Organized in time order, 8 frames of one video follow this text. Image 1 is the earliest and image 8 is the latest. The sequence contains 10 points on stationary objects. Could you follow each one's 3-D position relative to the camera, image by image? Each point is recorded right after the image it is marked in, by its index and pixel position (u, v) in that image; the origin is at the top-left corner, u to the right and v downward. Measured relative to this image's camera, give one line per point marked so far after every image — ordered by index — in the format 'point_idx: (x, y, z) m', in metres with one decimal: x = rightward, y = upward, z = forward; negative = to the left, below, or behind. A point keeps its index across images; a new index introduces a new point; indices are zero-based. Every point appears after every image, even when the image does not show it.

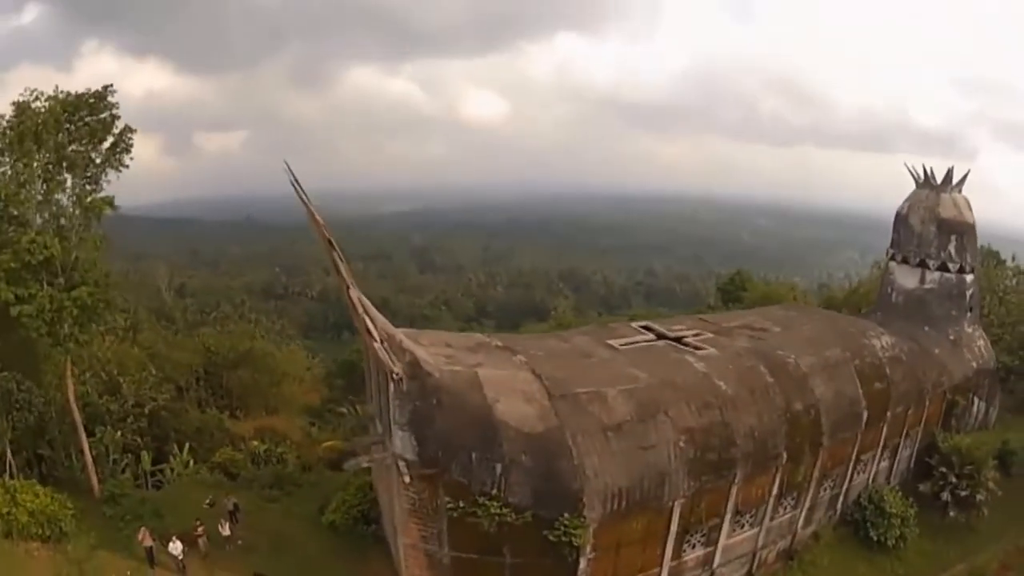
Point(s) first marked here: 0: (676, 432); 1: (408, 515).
0: (+2.9, -2.5, +14.0) m
1: (-1.6, -3.6, +12.6) m
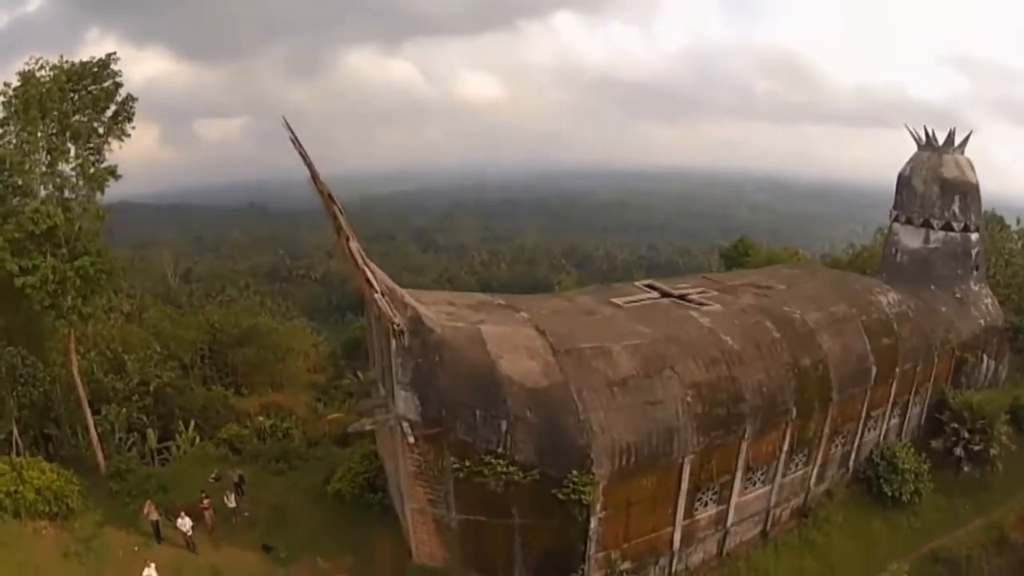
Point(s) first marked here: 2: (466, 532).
0: (+3.0, -1.7, +13.8) m
1: (-1.5, -3.0, +12.4) m
2: (-0.7, -3.9, +12.5) m
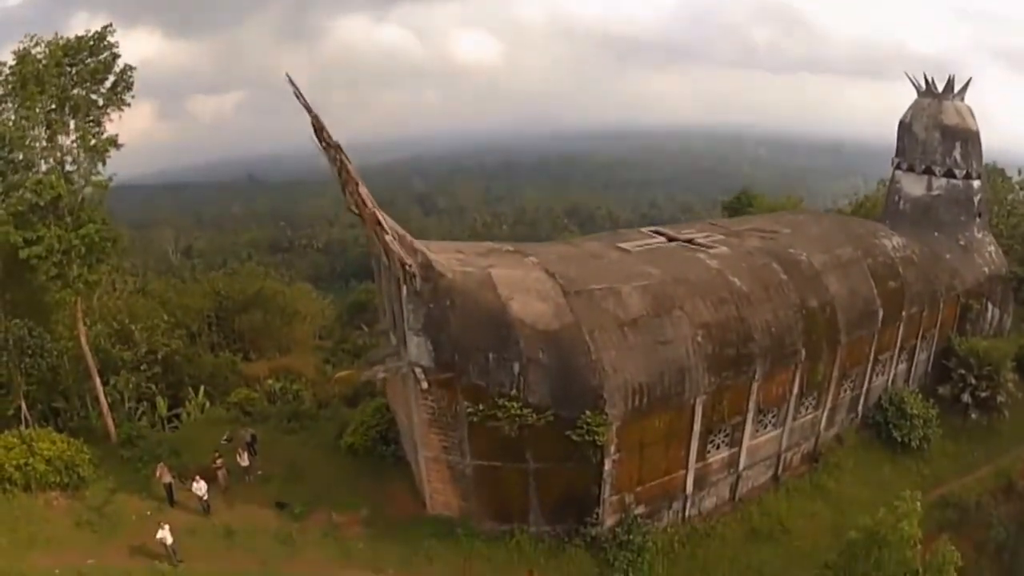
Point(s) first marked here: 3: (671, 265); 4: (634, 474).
0: (+3.2, -0.7, +13.7) m
1: (-1.3, -2.2, +12.4) m
2: (-0.5, -3.0, +12.5) m
3: (+3.1, +0.4, +15.1) m
4: (+2.1, -3.1, +13.2) m
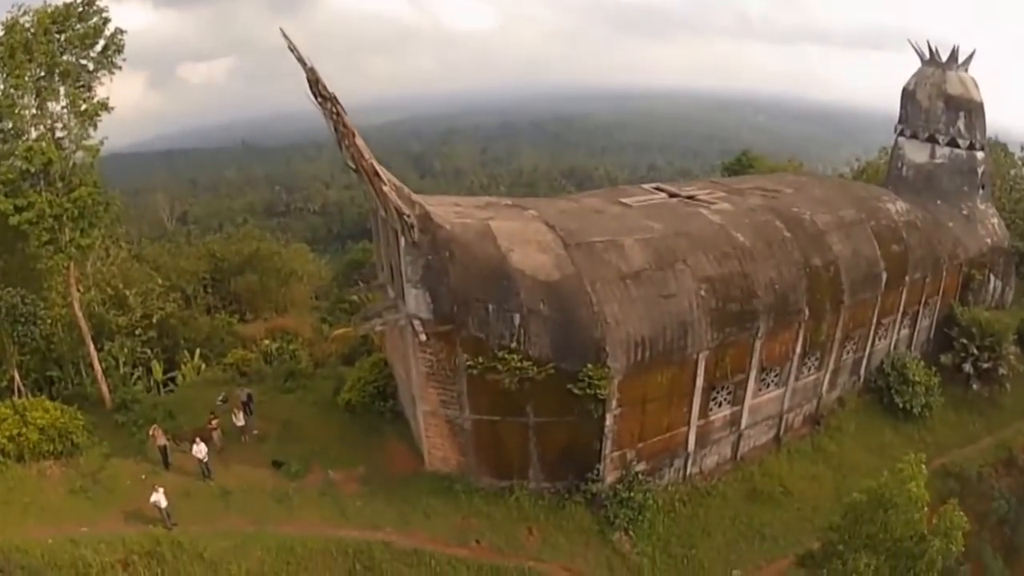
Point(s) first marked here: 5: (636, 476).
0: (+3.2, +0.1, +13.4) m
1: (-1.3, -1.4, +12.2) m
2: (-0.5, -2.3, +12.4) m
3: (+3.1, +1.3, +14.8) m
4: (+2.0, -2.3, +13.0) m
5: (+2.1, -3.2, +13.2) m
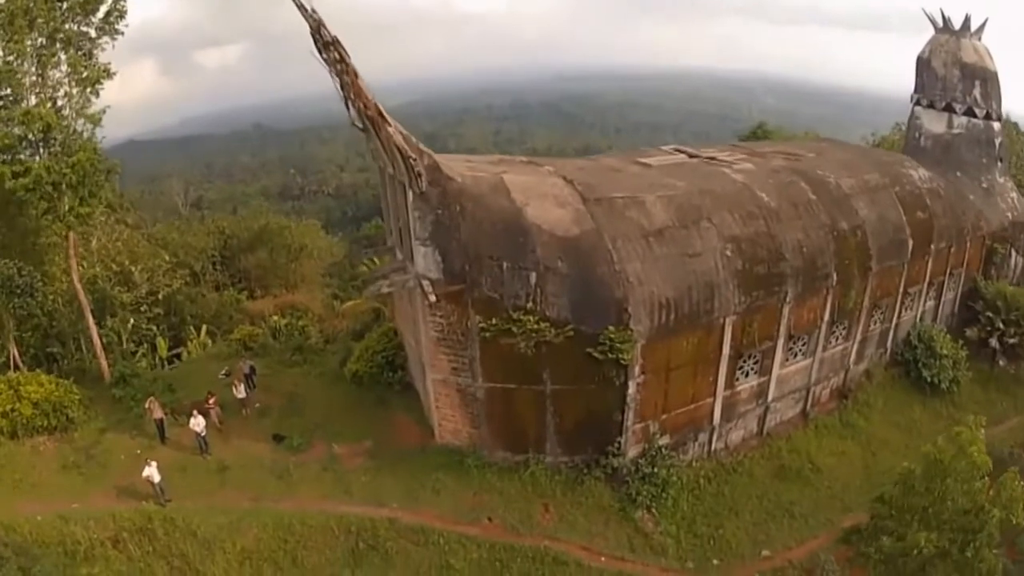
0: (+3.4, +0.8, +12.5) m
1: (-1.1, -0.8, +11.3) m
2: (-0.3, -1.7, +11.5) m
3: (+3.3, +1.9, +13.9) m
4: (+2.3, -1.7, +12.1) m
5: (+2.3, -2.6, +12.4) m
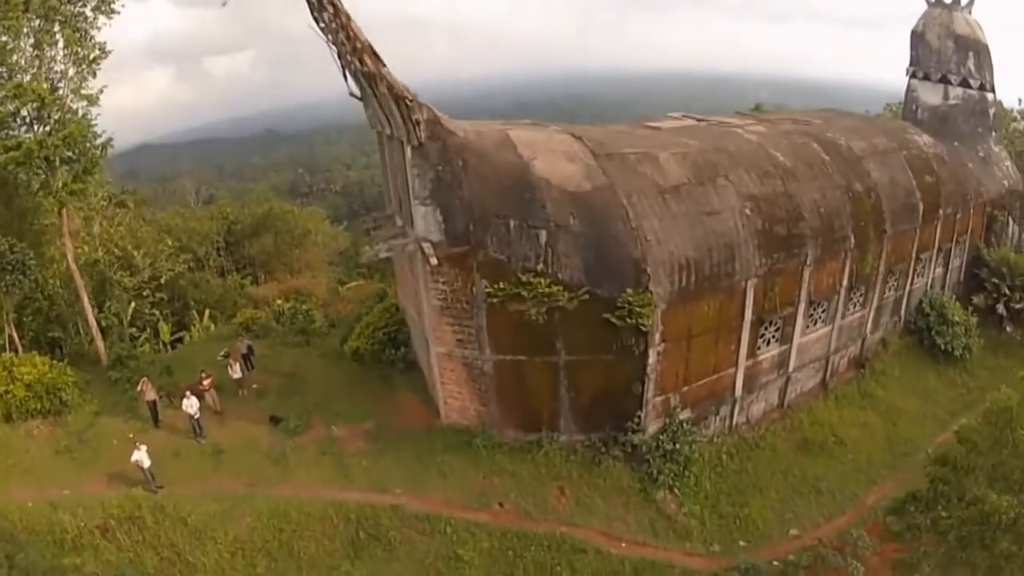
0: (+3.4, +1.4, +11.7) m
1: (-1.0, -0.4, +10.4) m
2: (-0.1, -1.3, +10.6) m
3: (+3.2, +2.5, +13.1) m
4: (+2.4, -1.2, +11.3) m
5: (+2.5, -2.0, +11.5) m
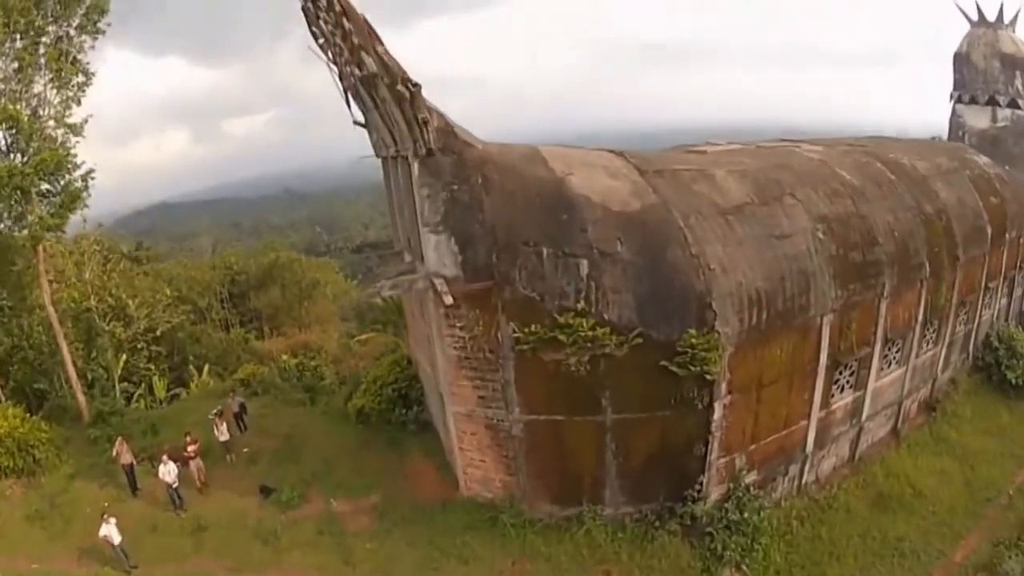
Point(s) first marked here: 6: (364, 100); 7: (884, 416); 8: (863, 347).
0: (+3.8, +0.9, +9.8) m
1: (-0.6, -0.9, +8.7) m
2: (+0.3, -1.7, +8.8) m
3: (+3.6, +2.0, +11.3) m
4: (+2.8, -1.6, +9.4) m
5: (+2.9, -2.5, +9.6) m
6: (-1.6, +2.1, +8.6) m
7: (+6.6, -2.3, +13.9) m
8: (+5.1, -0.8, +11.4) m
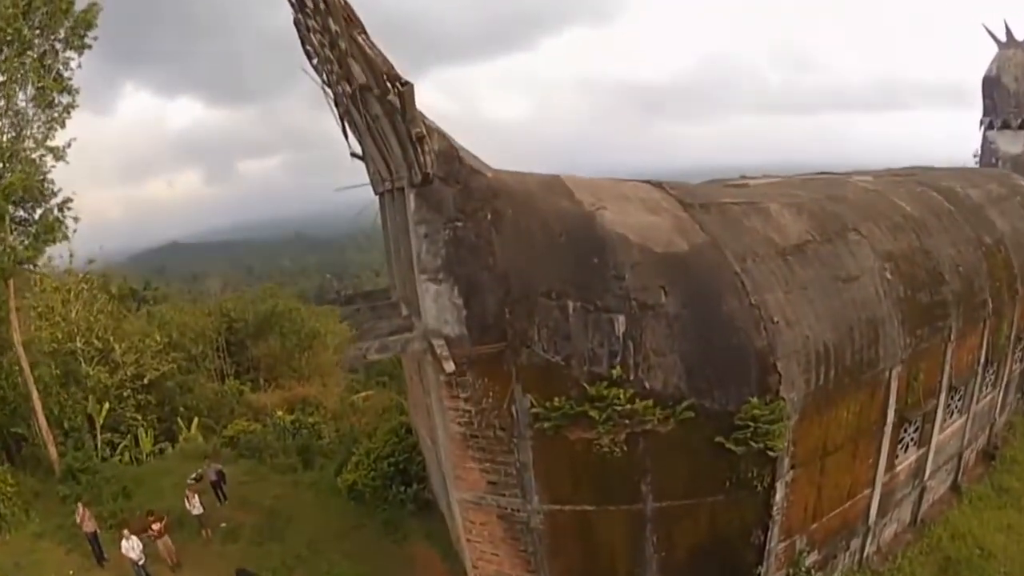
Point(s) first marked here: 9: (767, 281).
0: (+3.9, +0.4, +8.4) m
1: (-0.5, -1.4, +7.2) m
2: (+0.4, -2.3, +7.3) m
3: (+3.8, +1.4, +9.9) m
4: (+3.0, -2.1, +7.9) m
5: (+3.1, -3.0, +8.0) m
6: (-1.5, +1.5, +7.3) m
7: (+6.8, -2.9, +12.3) m
8: (+5.3, -1.4, +9.9) m
9: (+2.2, +0.1, +6.9) m
